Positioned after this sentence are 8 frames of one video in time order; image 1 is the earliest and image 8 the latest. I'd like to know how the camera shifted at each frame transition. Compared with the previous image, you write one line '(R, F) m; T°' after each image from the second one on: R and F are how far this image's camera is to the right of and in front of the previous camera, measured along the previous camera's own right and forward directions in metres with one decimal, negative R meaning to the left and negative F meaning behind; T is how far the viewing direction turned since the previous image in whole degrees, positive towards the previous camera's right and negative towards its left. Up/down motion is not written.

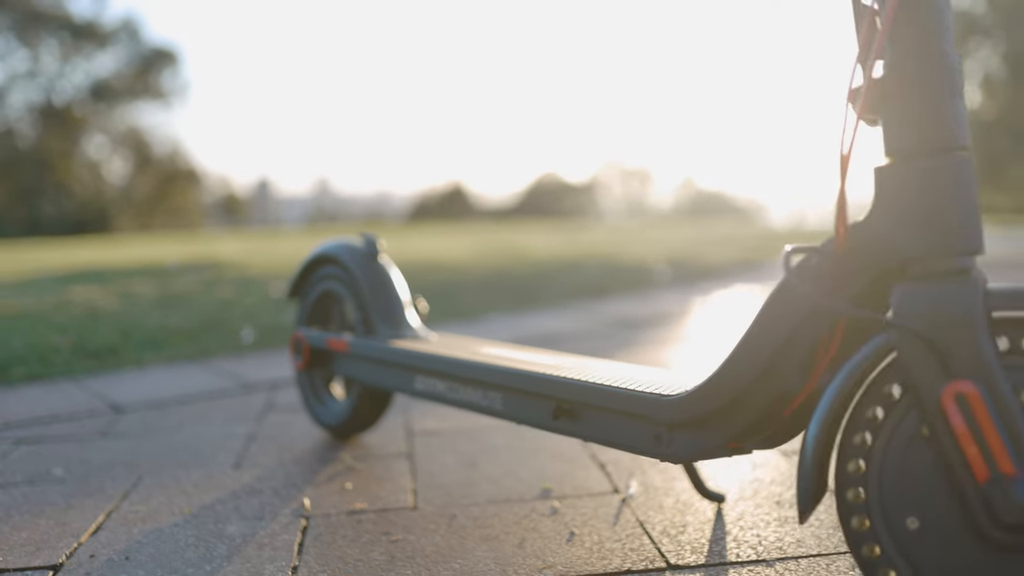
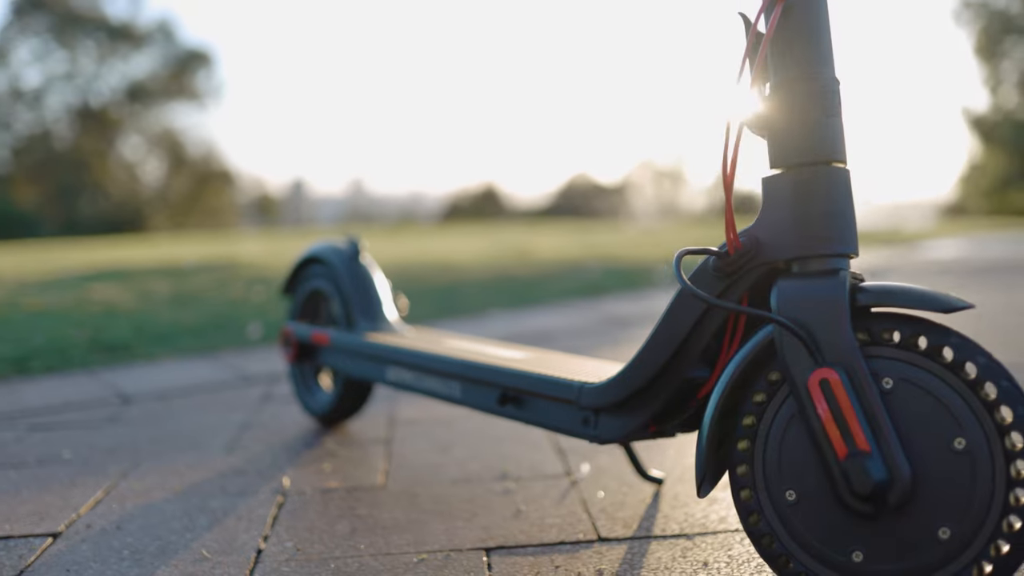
(+0.2, -0.2) m; -2°
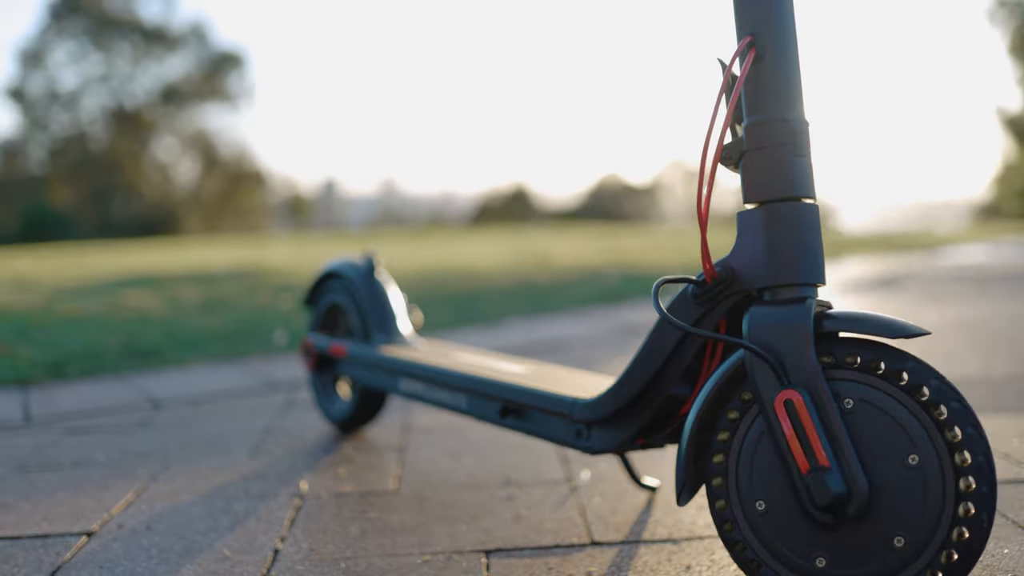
(+0.1, -0.1) m; -2°
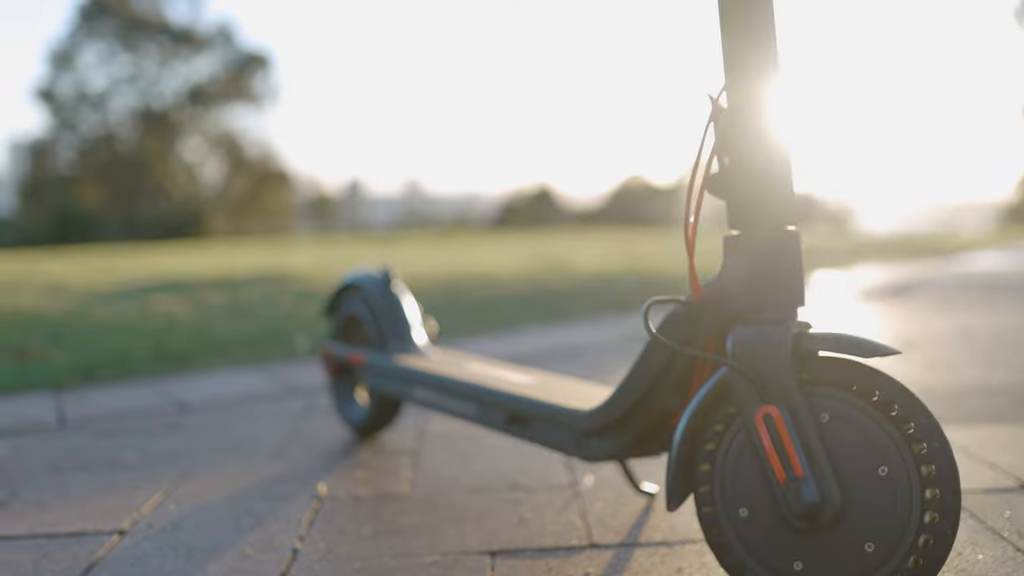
(+0.1, -0.1) m; -1°
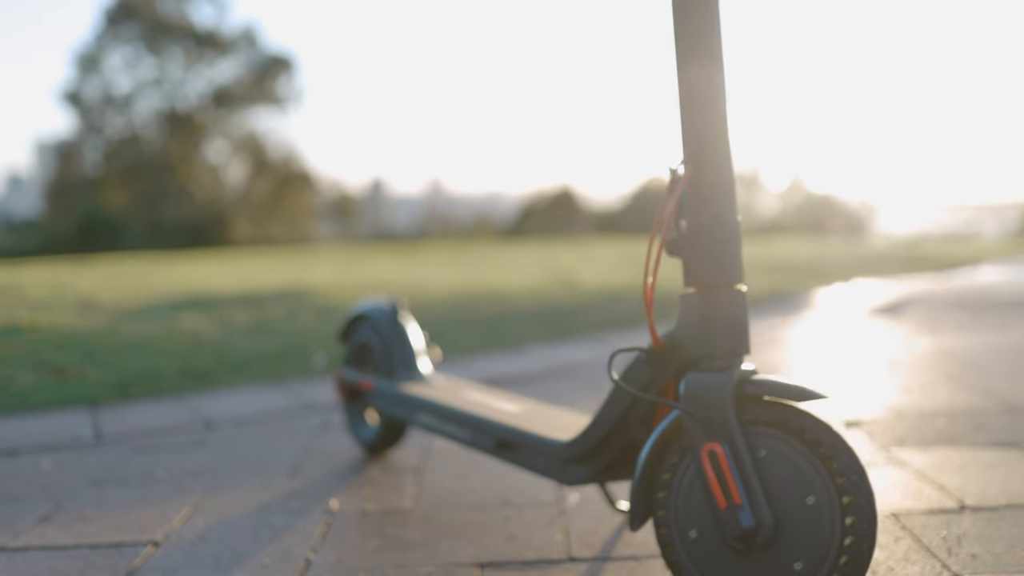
(+0.1, -0.3) m; -1°
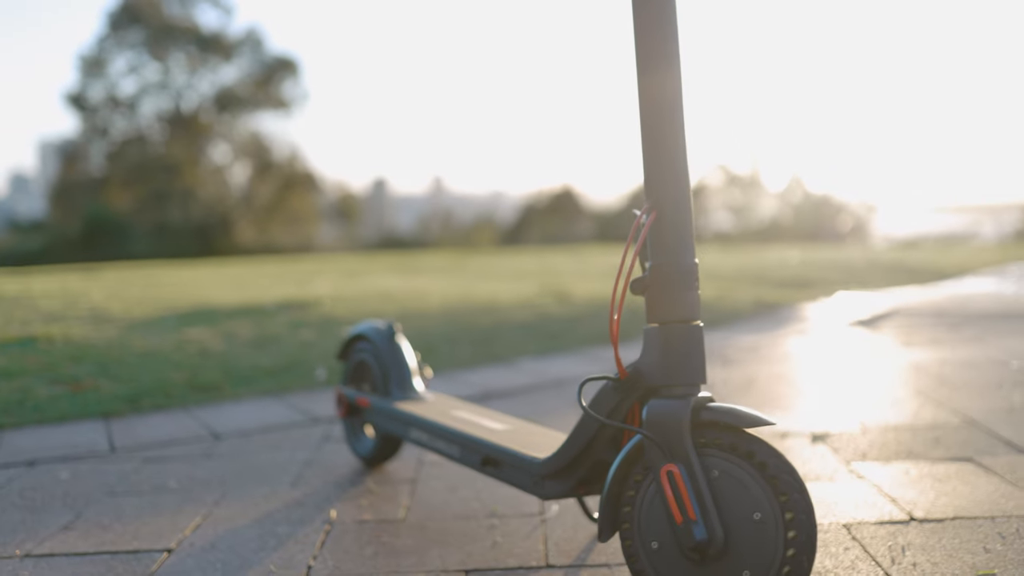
(+0.1, -0.3) m; 0°
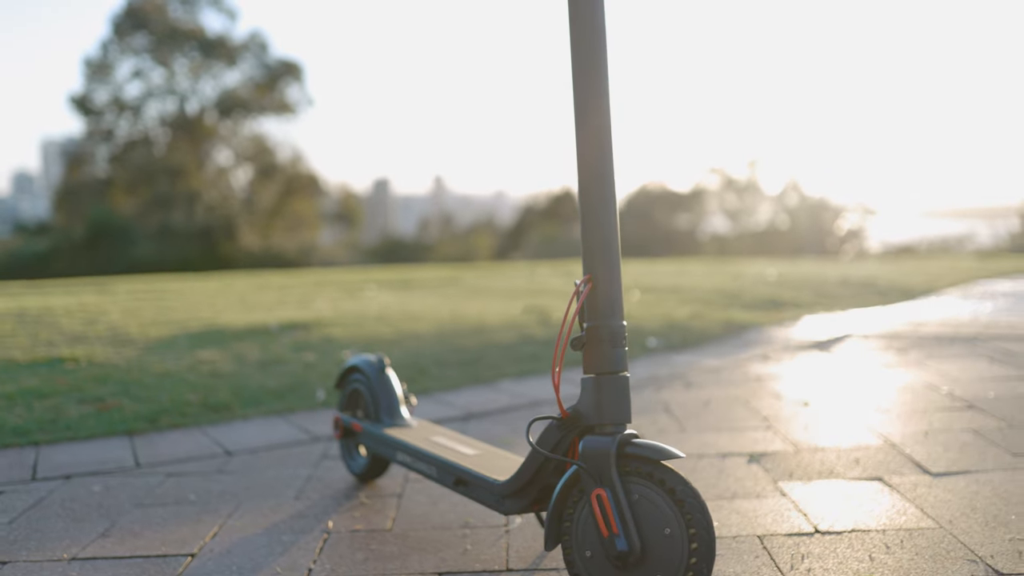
(+0.1, -0.6) m; 0°
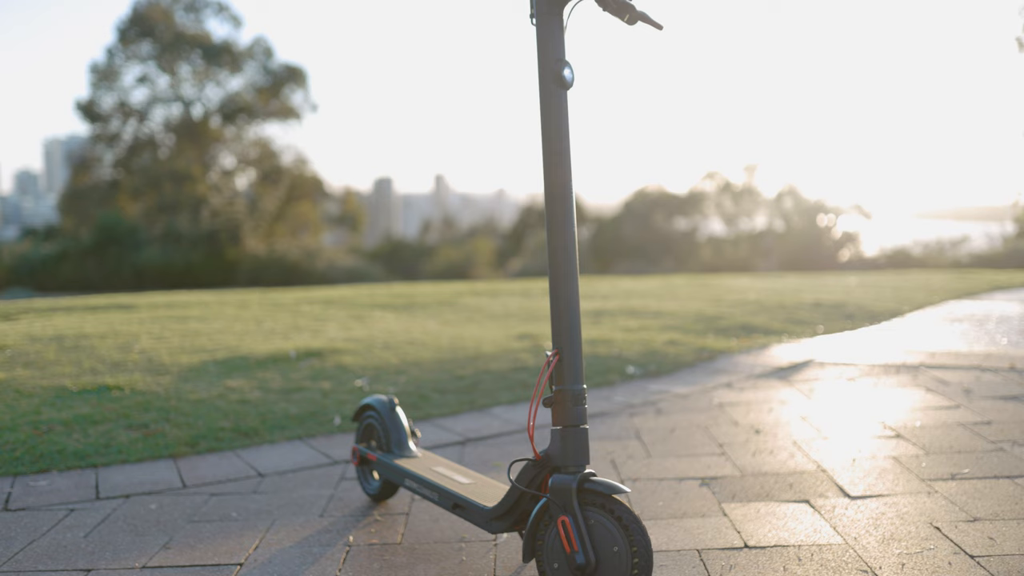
(+0.1, -0.9) m; 0°
